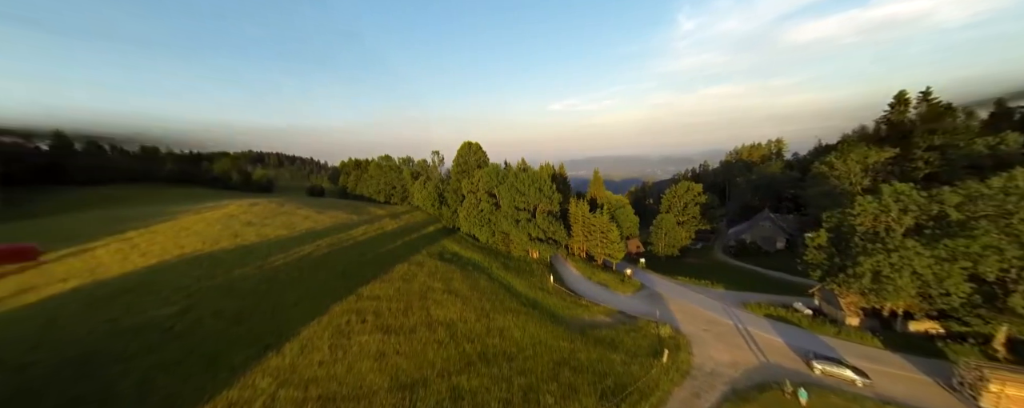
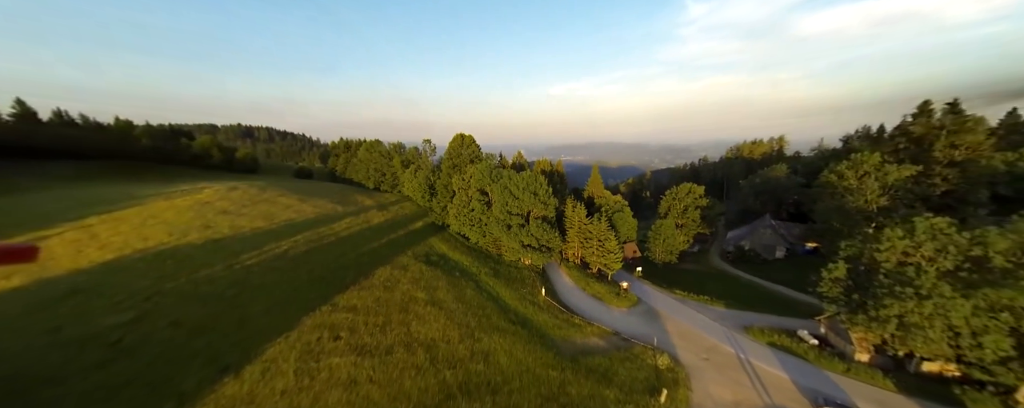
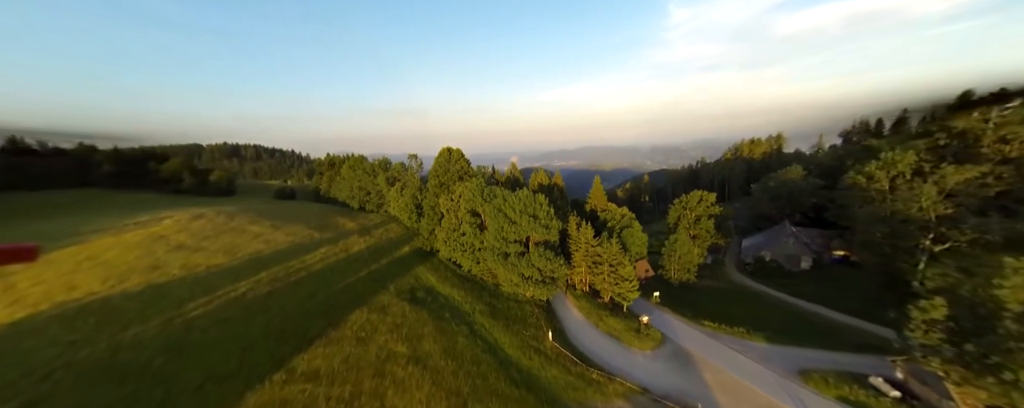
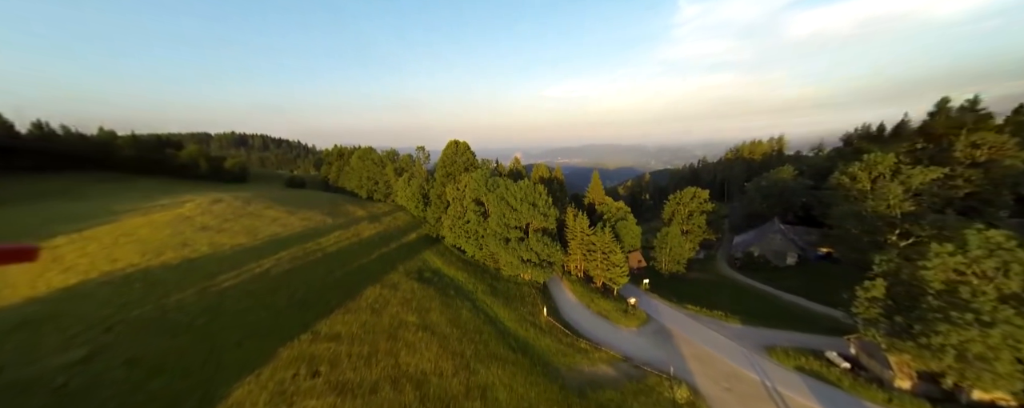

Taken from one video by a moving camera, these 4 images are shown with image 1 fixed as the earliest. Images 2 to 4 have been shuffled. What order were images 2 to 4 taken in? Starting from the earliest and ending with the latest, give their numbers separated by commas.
2, 4, 3
